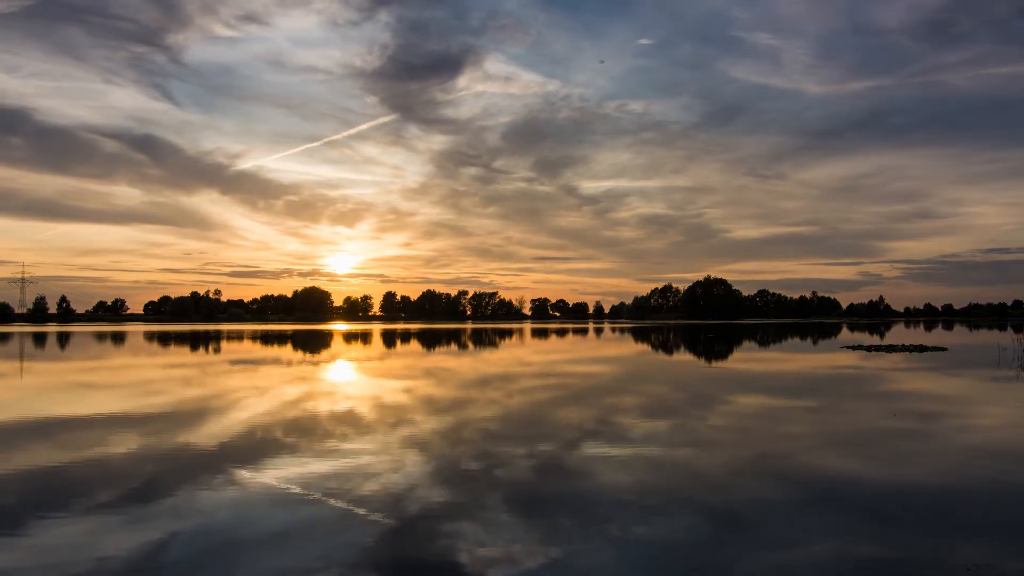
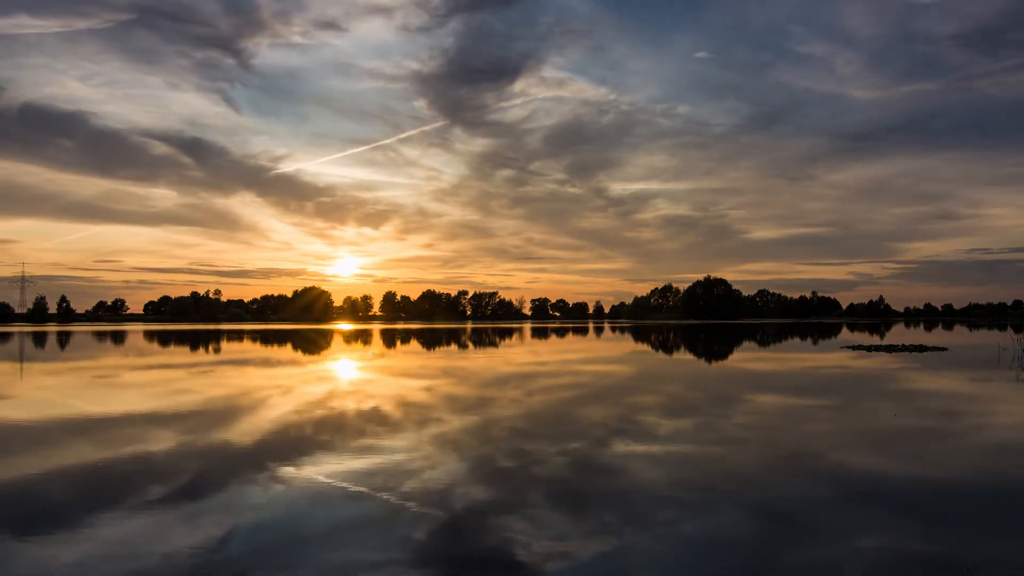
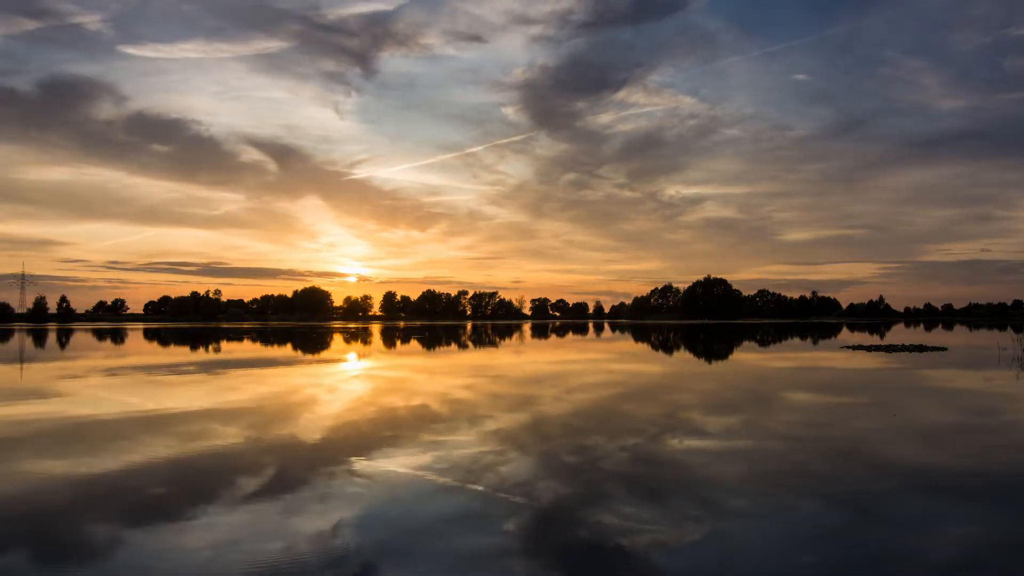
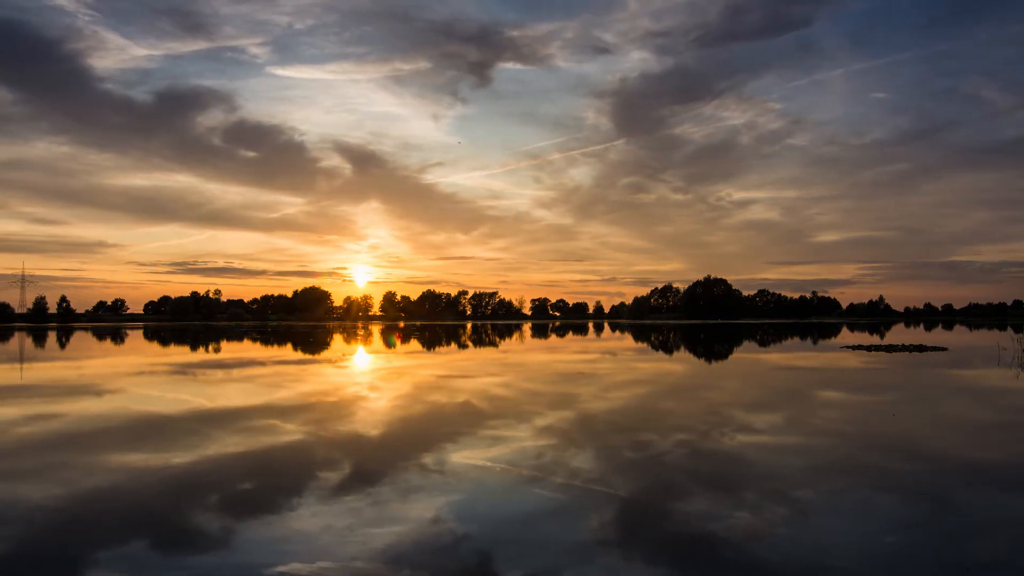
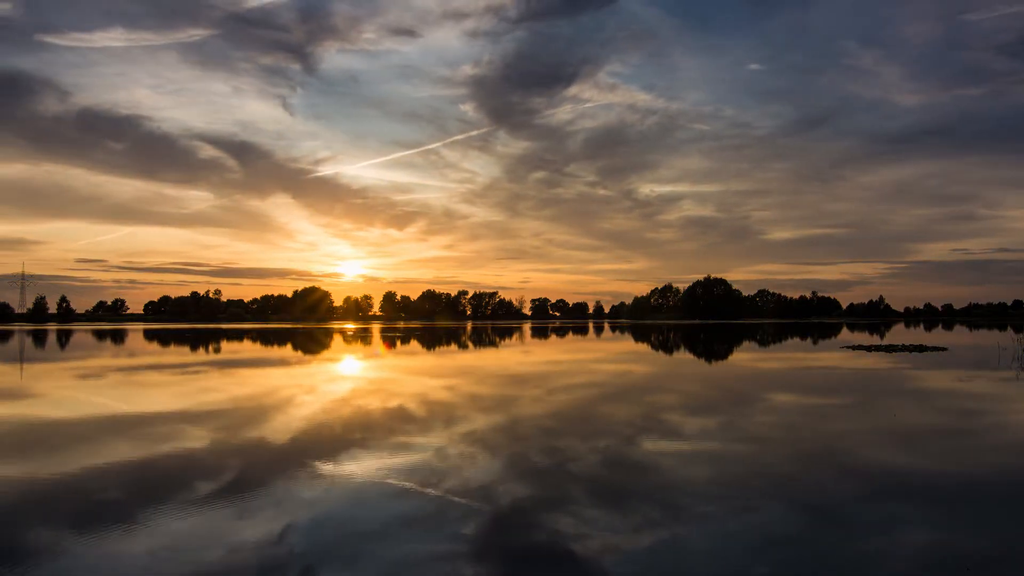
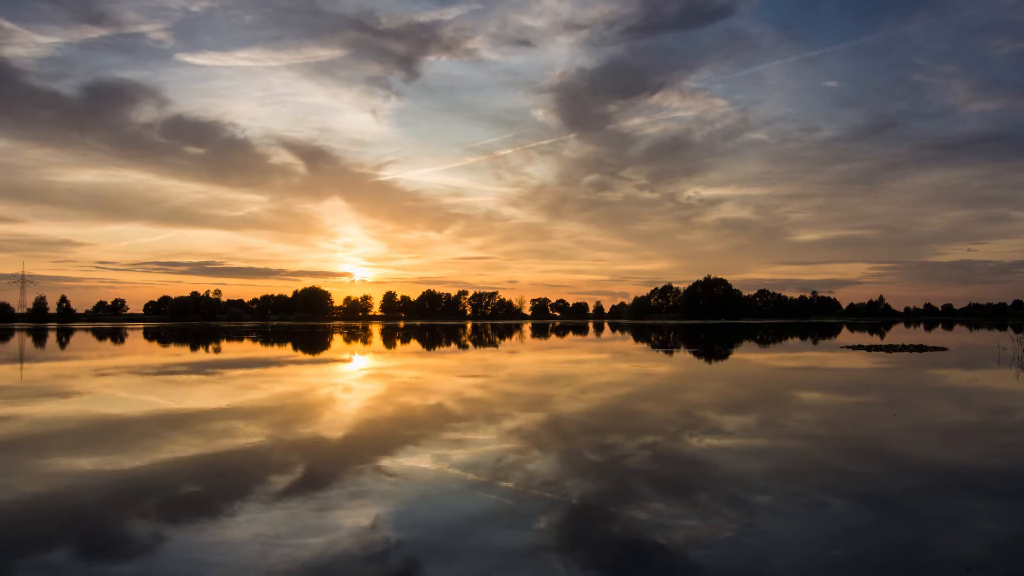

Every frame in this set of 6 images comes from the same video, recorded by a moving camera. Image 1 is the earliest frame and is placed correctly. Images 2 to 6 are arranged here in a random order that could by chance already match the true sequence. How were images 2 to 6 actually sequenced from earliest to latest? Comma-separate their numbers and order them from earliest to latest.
2, 5, 3, 6, 4
